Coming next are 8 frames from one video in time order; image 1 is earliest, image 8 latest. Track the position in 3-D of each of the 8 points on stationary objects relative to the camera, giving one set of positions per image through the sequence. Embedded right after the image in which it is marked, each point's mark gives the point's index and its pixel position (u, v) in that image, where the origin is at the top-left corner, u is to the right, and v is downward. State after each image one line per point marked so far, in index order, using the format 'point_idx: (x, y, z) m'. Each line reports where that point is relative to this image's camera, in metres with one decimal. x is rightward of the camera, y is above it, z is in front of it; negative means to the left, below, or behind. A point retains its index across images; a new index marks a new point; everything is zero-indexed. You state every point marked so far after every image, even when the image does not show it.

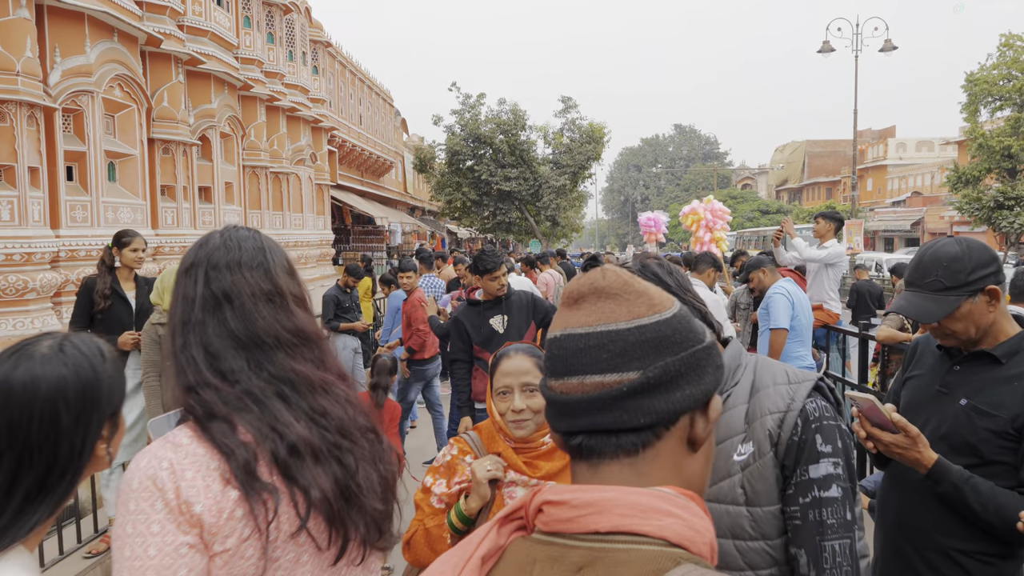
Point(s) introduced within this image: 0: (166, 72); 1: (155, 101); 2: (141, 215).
0: (-7.1, +4.4, +15.6) m
1: (-7.2, +3.8, +15.4) m
2: (-7.0, +1.4, +14.3) m
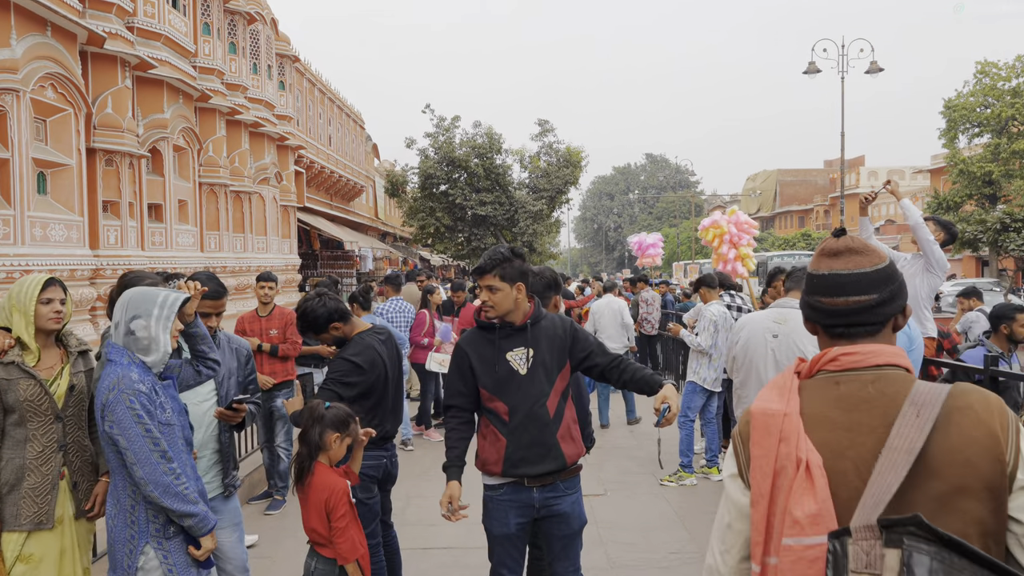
0: (-7.4, +3.9, +14.0) m
1: (-7.5, +3.3, +13.8) m
2: (-7.2, +0.9, +12.6) m
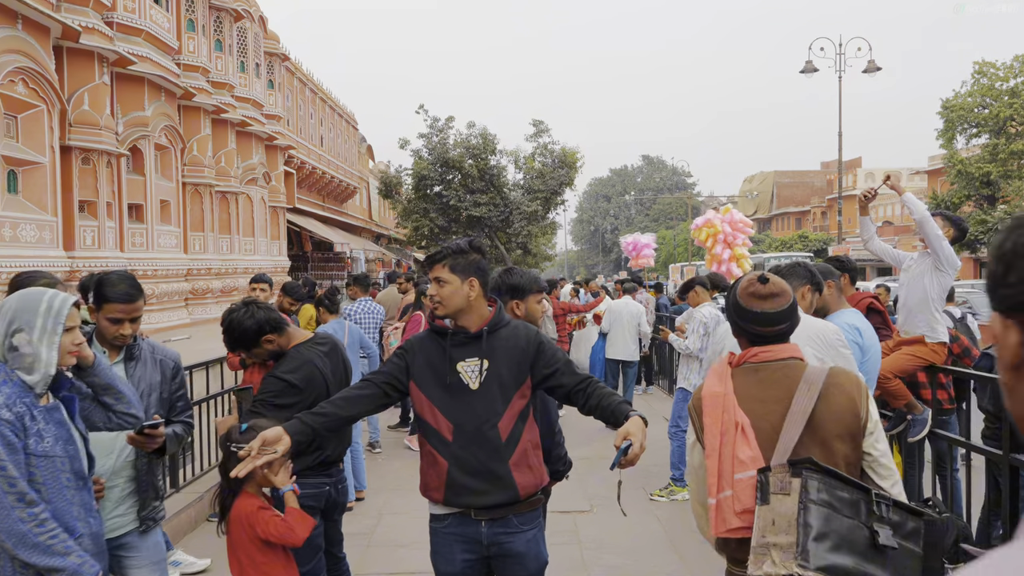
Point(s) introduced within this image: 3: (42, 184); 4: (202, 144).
0: (-7.6, +3.9, +13.6) m
1: (-7.7, +3.2, +13.3) m
2: (-7.4, +0.9, +12.2) m
3: (-7.5, +1.7, +12.2) m
4: (-7.6, +3.5, +18.6) m
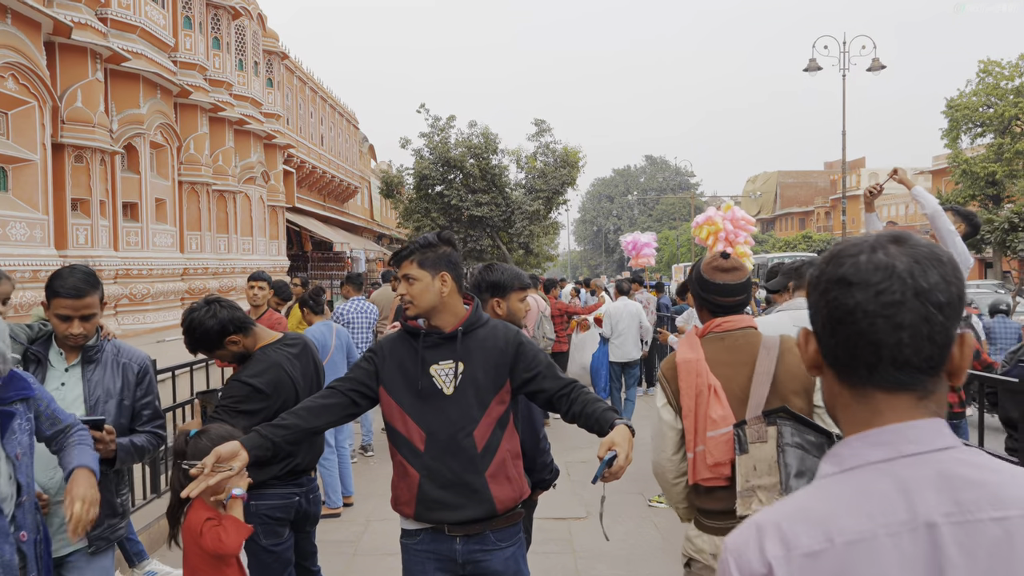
0: (-7.6, +3.9, +13.4) m
1: (-7.7, +3.2, +13.2) m
2: (-7.5, +0.9, +12.0) m
3: (-7.6, +1.7, +12.0) m
4: (-7.6, +3.5, +18.5) m
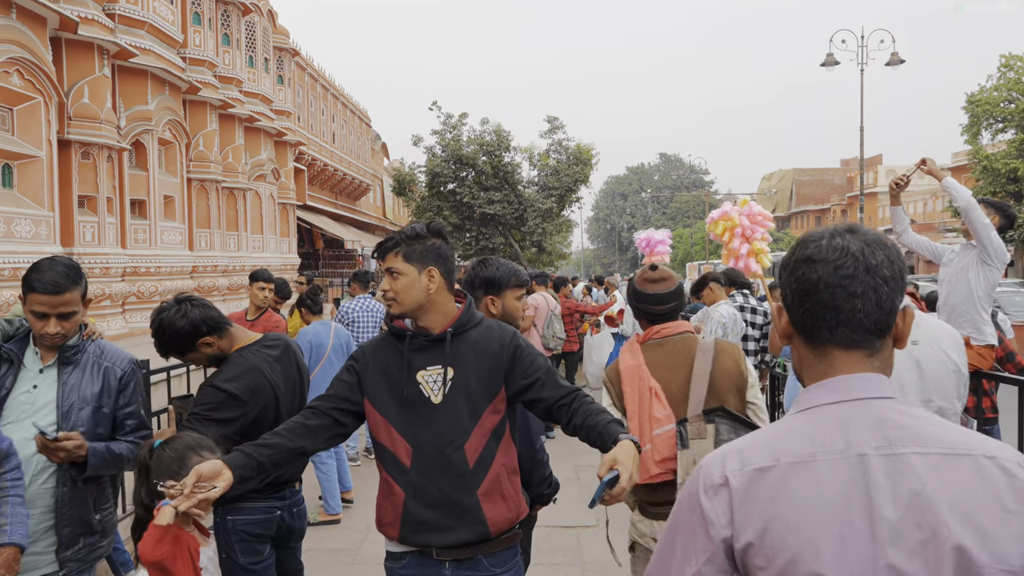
0: (-7.4, +3.9, +13.3) m
1: (-7.5, +3.3, +13.1) m
2: (-7.3, +0.9, +11.9) m
3: (-7.4, +1.7, +11.9) m
4: (-7.3, +3.6, +18.3) m
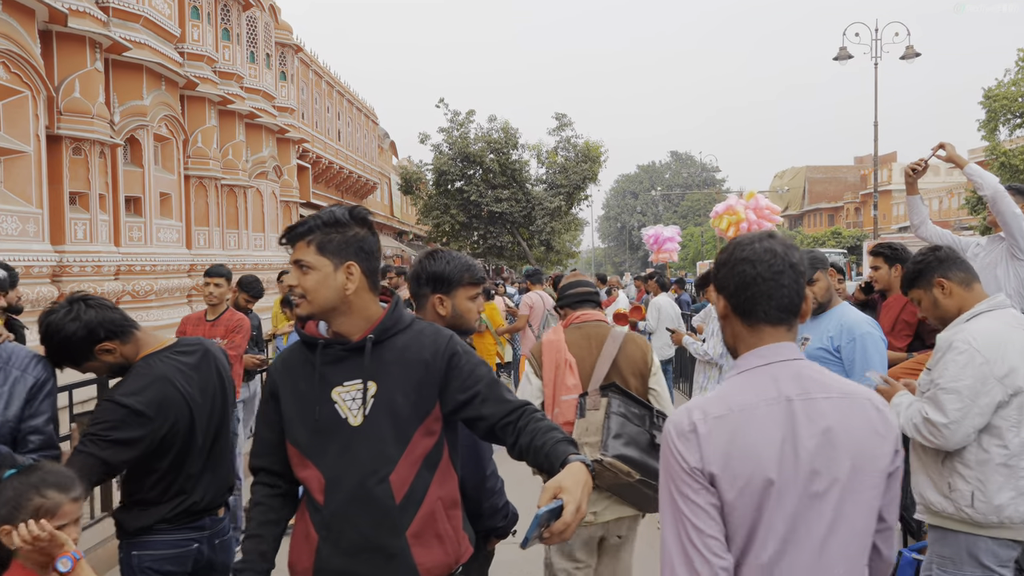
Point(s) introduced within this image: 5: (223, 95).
0: (-7.4, +3.9, +13.0) m
1: (-7.5, +3.3, +12.8) m
2: (-7.3, +0.9, +11.6) m
3: (-7.4, +1.7, +11.6) m
4: (-7.2, +3.6, +18.0) m
5: (-7.0, +4.7, +18.4) m
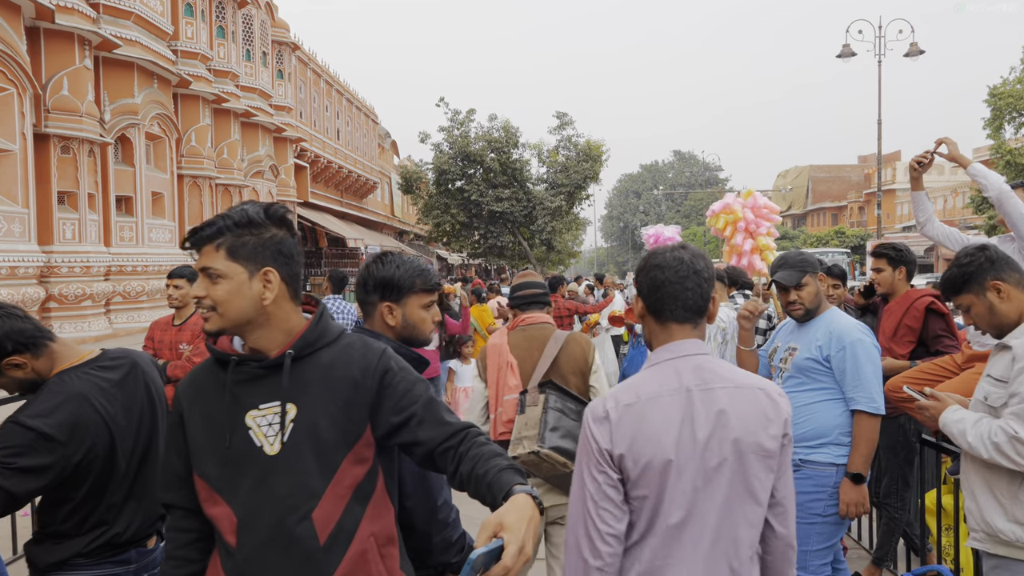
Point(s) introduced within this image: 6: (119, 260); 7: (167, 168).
0: (-7.5, +3.9, +12.8) m
1: (-7.6, +3.3, +12.5) m
2: (-7.4, +0.9, +11.4) m
3: (-7.5, +1.7, +11.4) m
4: (-7.3, +3.6, +17.8) m
5: (-7.0, +4.7, +18.2) m
6: (-7.3, +0.5, +14.1) m
7: (-7.4, +2.6, +16.4) m
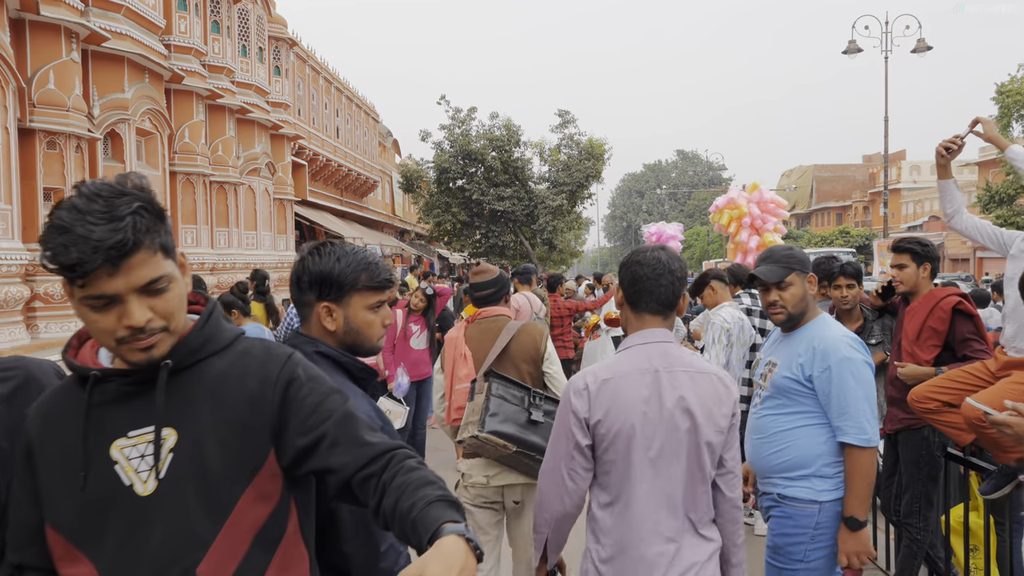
0: (-7.5, +3.9, +12.5) m
1: (-7.6, +3.3, +12.2) m
2: (-7.4, +0.9, +11.0) m
3: (-7.5, +1.7, +11.0) m
4: (-7.3, +3.6, +17.5) m
5: (-7.0, +4.7, +17.9) m
6: (-7.3, +0.5, +13.7) m
7: (-7.4, +2.6, +16.1) m
